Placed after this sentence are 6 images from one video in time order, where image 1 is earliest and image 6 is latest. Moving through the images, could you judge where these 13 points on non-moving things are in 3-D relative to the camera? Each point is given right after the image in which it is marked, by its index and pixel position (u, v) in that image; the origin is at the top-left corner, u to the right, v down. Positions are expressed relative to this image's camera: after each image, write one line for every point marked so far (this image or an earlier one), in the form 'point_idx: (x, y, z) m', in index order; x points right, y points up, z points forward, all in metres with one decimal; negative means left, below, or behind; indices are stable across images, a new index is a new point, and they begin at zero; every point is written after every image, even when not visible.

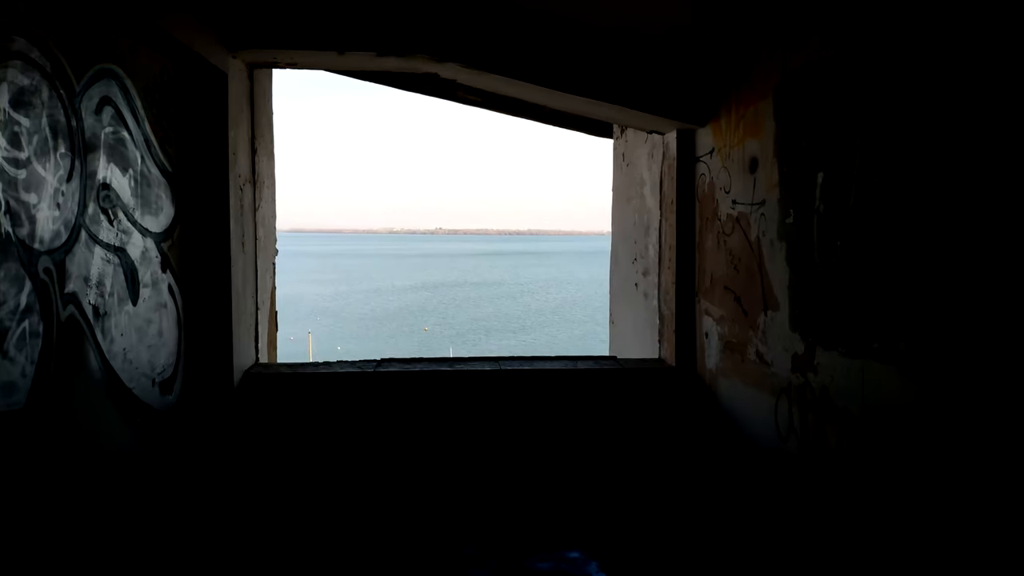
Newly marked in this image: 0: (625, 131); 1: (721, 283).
0: (+1.0, +1.3, +5.8) m
1: (+1.3, 0.0, +4.1) m
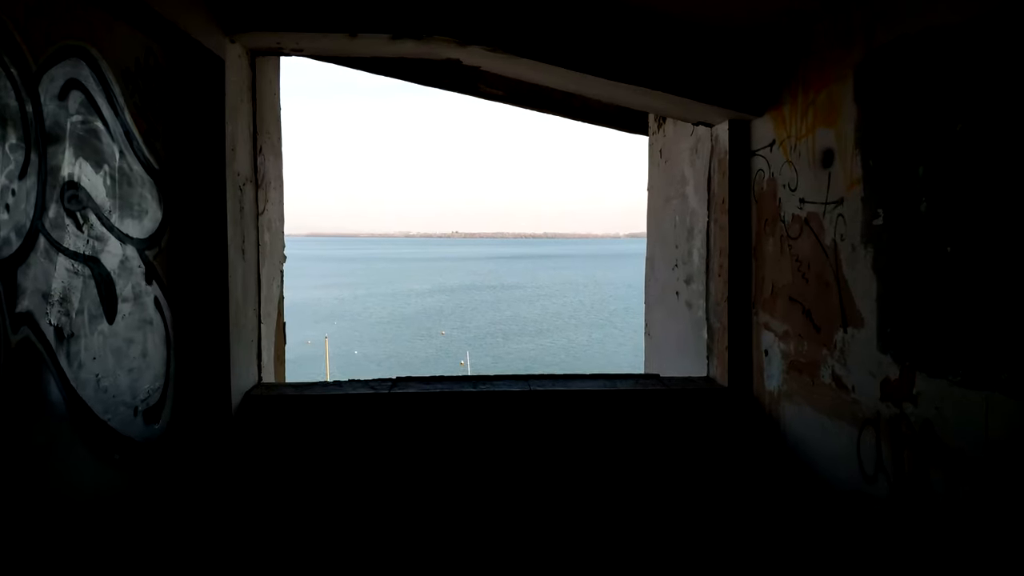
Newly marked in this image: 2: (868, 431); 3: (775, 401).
0: (+1.2, +1.3, +5.3) m
1: (+1.4, 0.0, +3.6) m
2: (+1.5, -0.6, +2.9) m
3: (+1.4, -0.6, +3.7) m
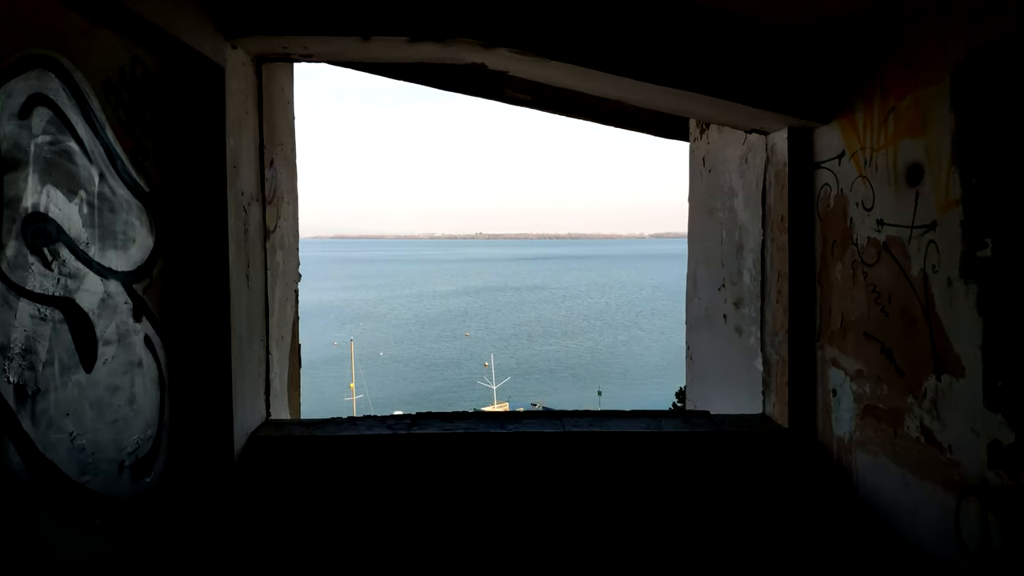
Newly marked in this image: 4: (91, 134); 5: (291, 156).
0: (+1.4, +1.1, +4.8) m
1: (+1.6, -0.2, +3.1) m
2: (+1.7, -0.8, +2.5) m
3: (+1.6, -0.8, +3.3) m
4: (-1.5, +0.5, +2.4) m
5: (-1.6, +0.9, +4.8) m
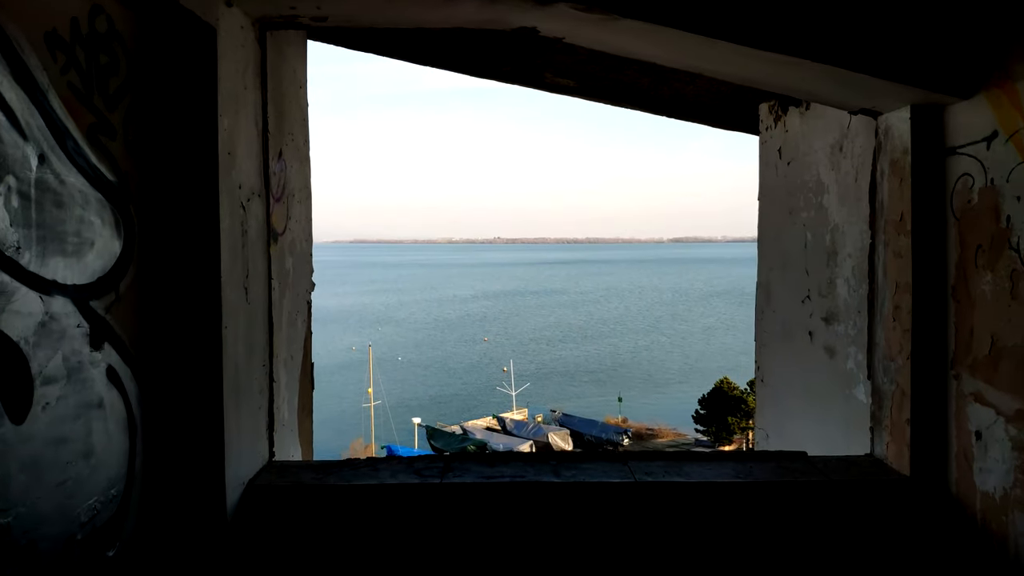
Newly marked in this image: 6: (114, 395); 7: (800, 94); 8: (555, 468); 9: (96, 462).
0: (+1.7, +1.1, +4.2) m
1: (+1.8, -0.2, +2.4) m
2: (+1.9, -0.8, +1.8) m
3: (+1.8, -0.8, +2.6) m
4: (-1.3, +0.5, +1.8) m
5: (-1.3, +0.9, +4.2) m
6: (-1.2, -0.3, +2.1) m
7: (+1.3, +0.9, +3.1) m
8: (+0.2, -0.8, +3.1) m
9: (-1.3, -0.5, +2.1) m
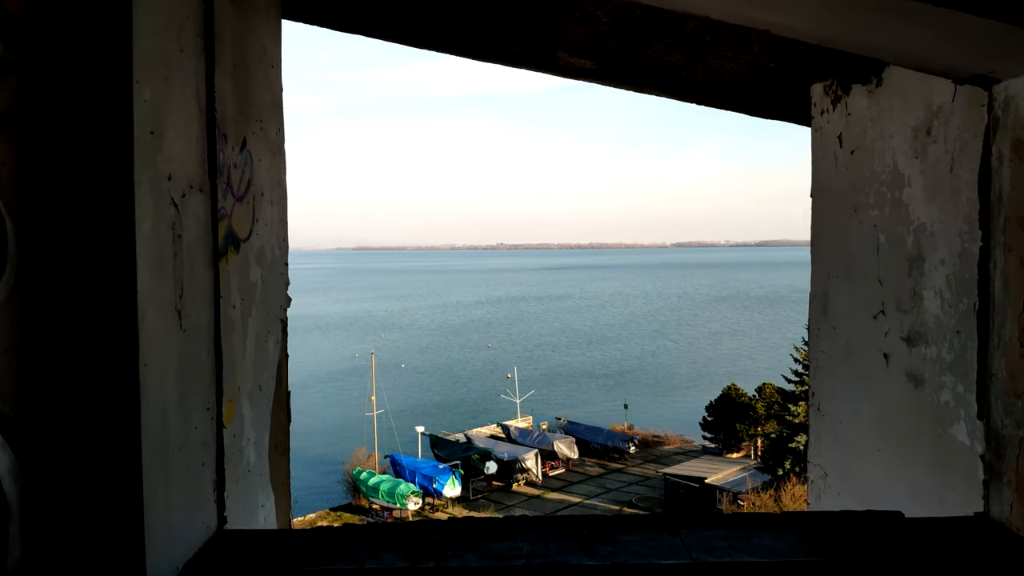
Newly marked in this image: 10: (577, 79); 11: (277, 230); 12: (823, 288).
0: (+1.7, +1.0, +3.5) m
1: (+1.9, -0.3, +1.8) m
2: (+1.9, -0.9, +1.1) m
3: (+1.9, -0.9, +1.9) m
4: (-1.2, +0.4, +1.1) m
5: (-1.3, +0.8, +3.6) m
6: (-1.2, -0.4, +1.5) m
7: (+1.3, +0.8, +2.4) m
8: (+0.2, -0.9, +2.4) m
9: (-1.2, -0.6, +1.4) m
10: (+0.4, +1.3, +4.3) m
11: (-1.2, +0.3, +3.6) m
12: (+1.7, 0.0, +3.7) m
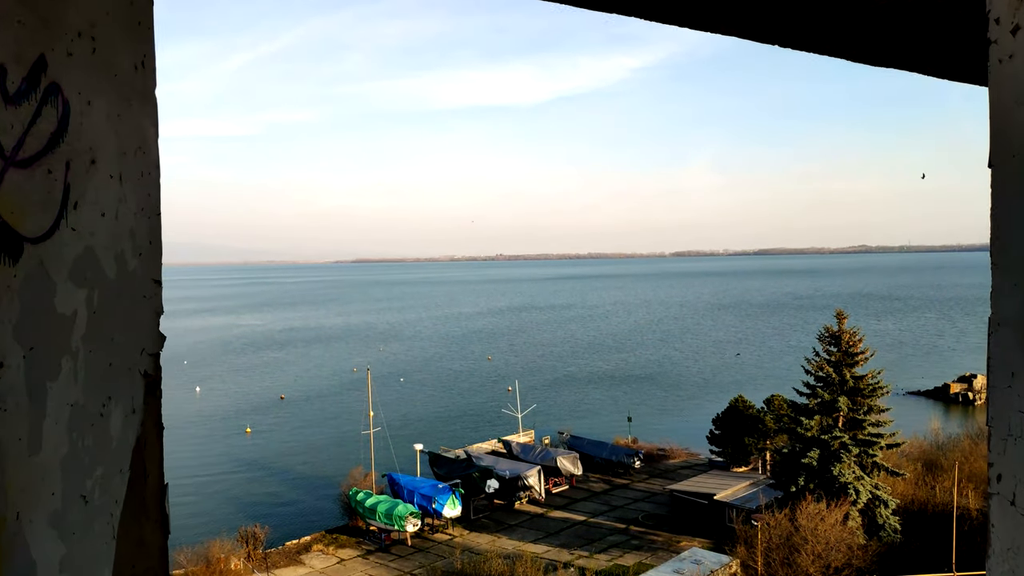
0: (+1.7, +0.9, +2.1) m
1: (+1.9, -0.3, +0.4) m
2: (+2.0, -0.9, -0.3) m
3: (+1.9, -0.9, +0.5) m
4: (-1.2, +0.4, -0.3) m
5: (-1.2, +0.7, +2.2) m
6: (-1.2, -0.5, +0.1) m
7: (+1.4, +0.8, +1.0) m
8: (+0.3, -0.9, +1.0) m
9: (-1.2, -0.7, 0.0) m
10: (+0.4, +1.2, +3.0) m
11: (-1.2, +0.2, +2.2) m
12: (+1.7, -0.1, +2.3) m
